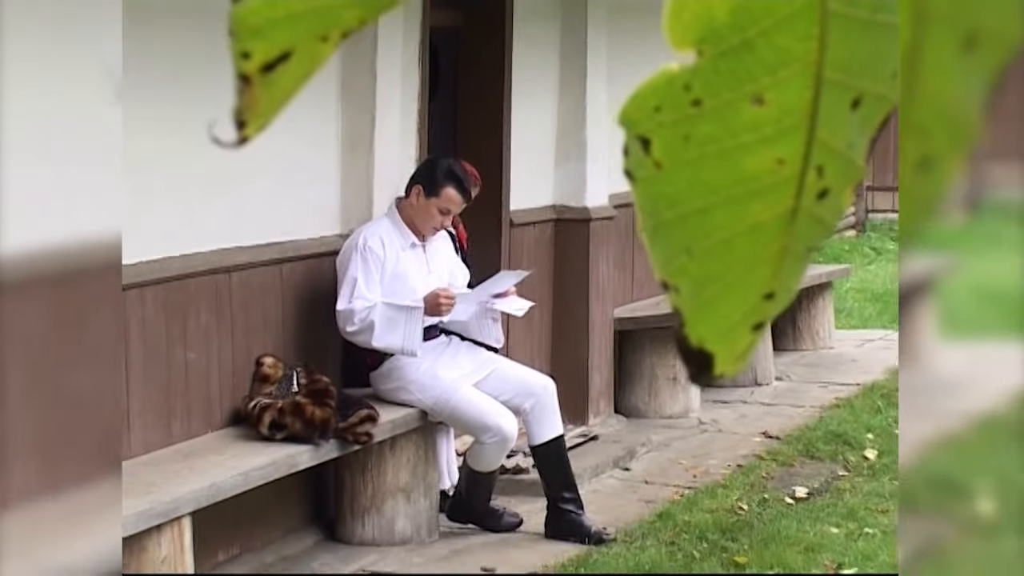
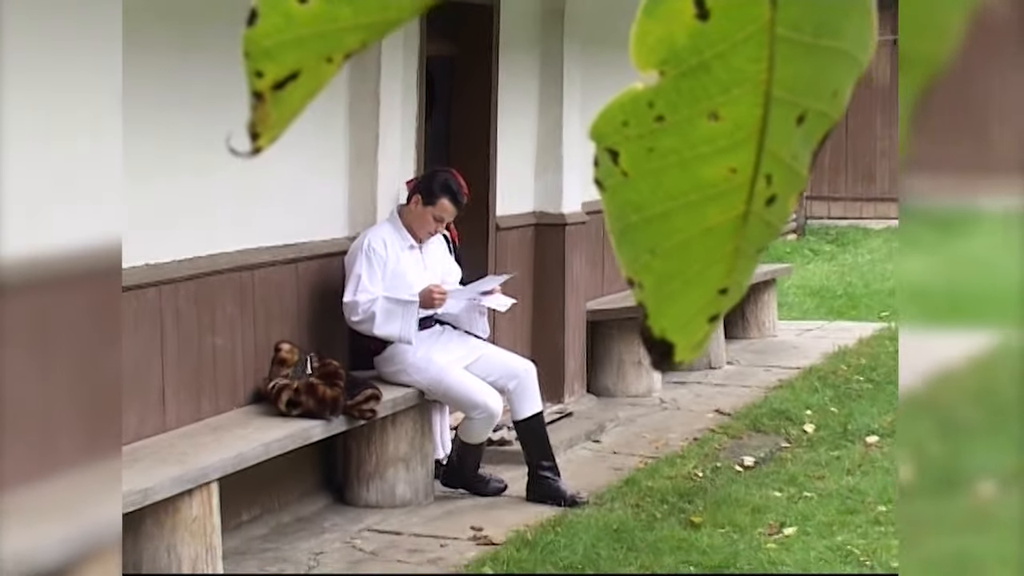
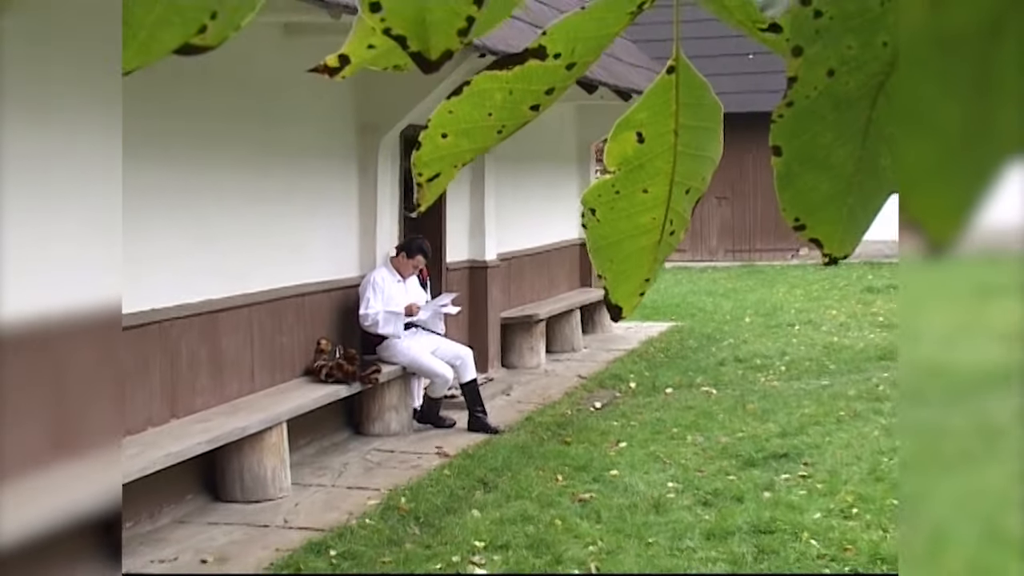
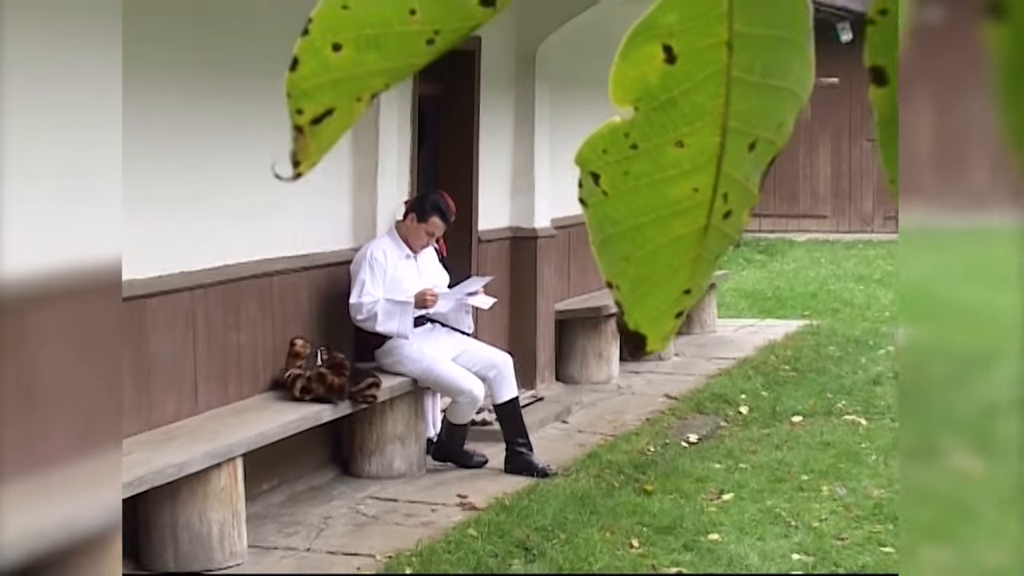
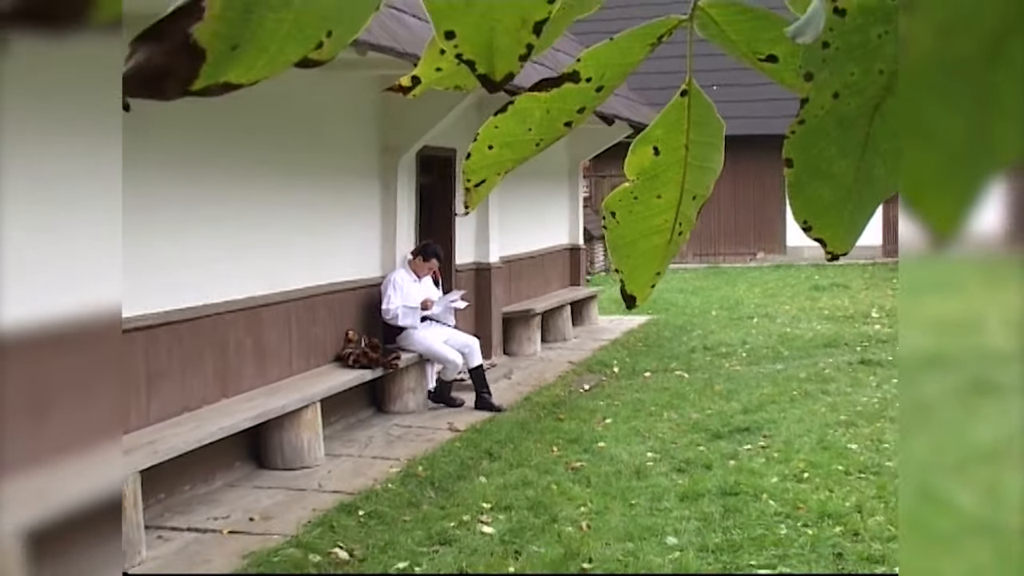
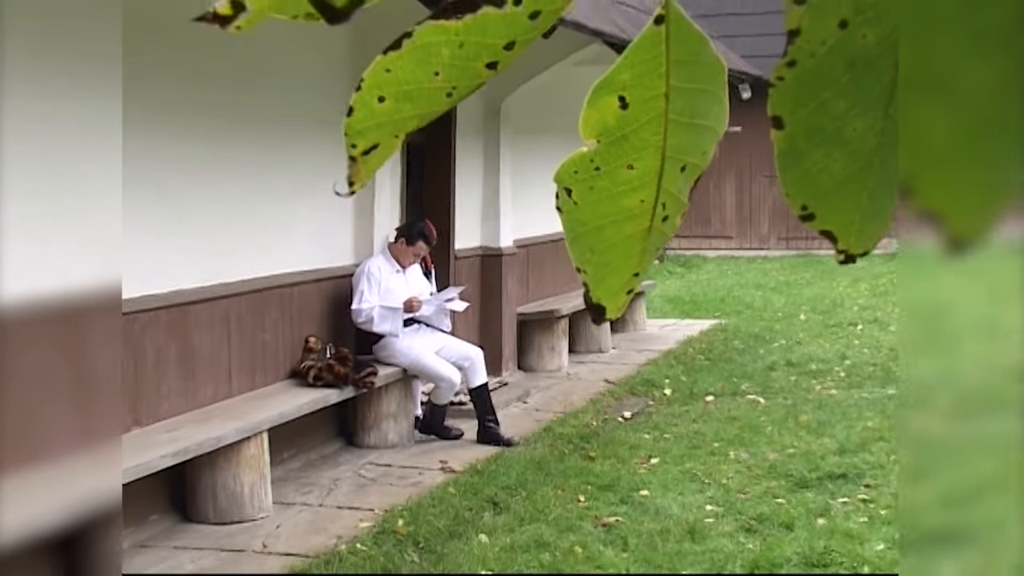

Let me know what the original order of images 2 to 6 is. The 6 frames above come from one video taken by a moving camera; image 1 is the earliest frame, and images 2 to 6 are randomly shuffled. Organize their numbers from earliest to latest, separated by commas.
2, 4, 6, 3, 5
